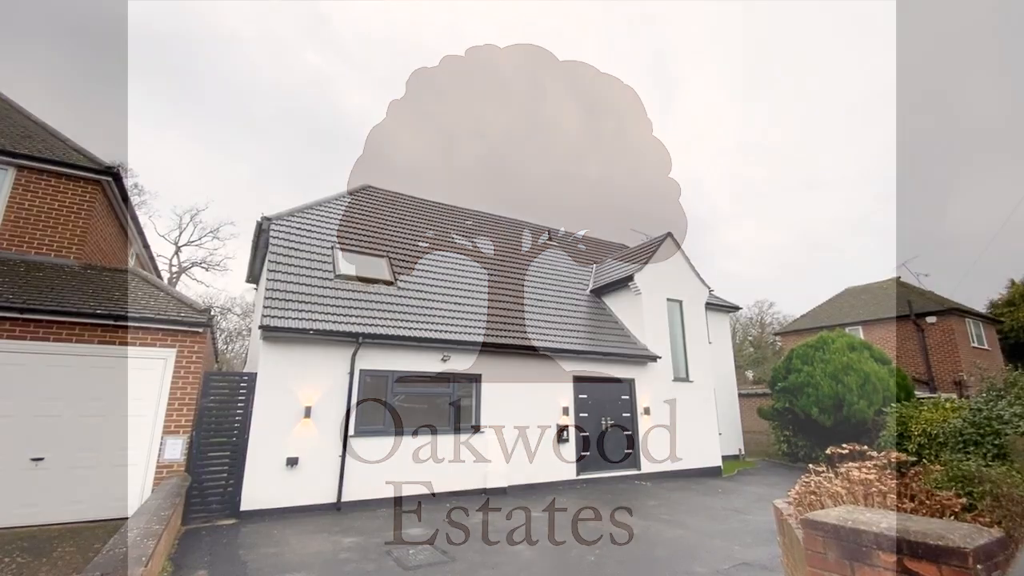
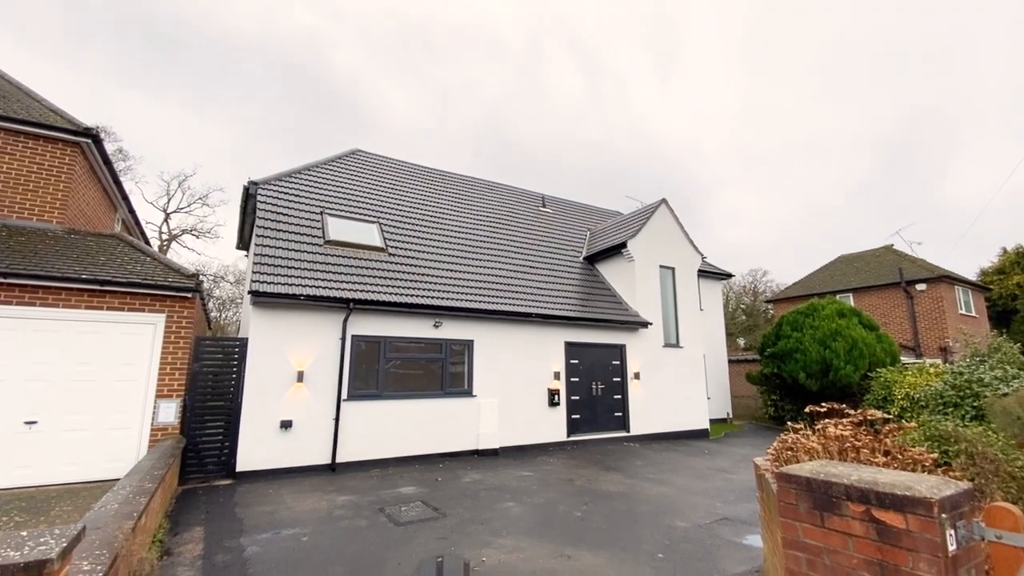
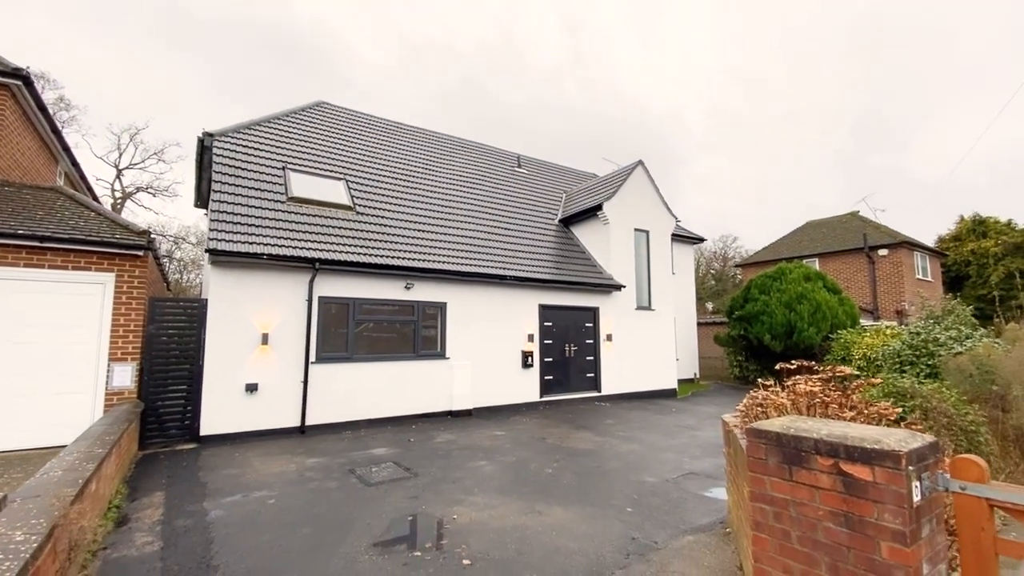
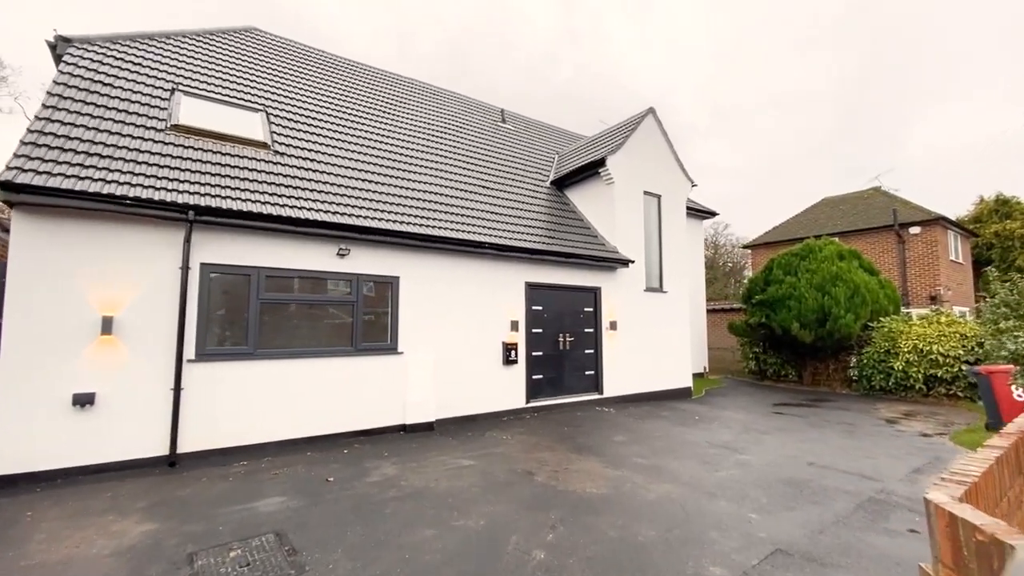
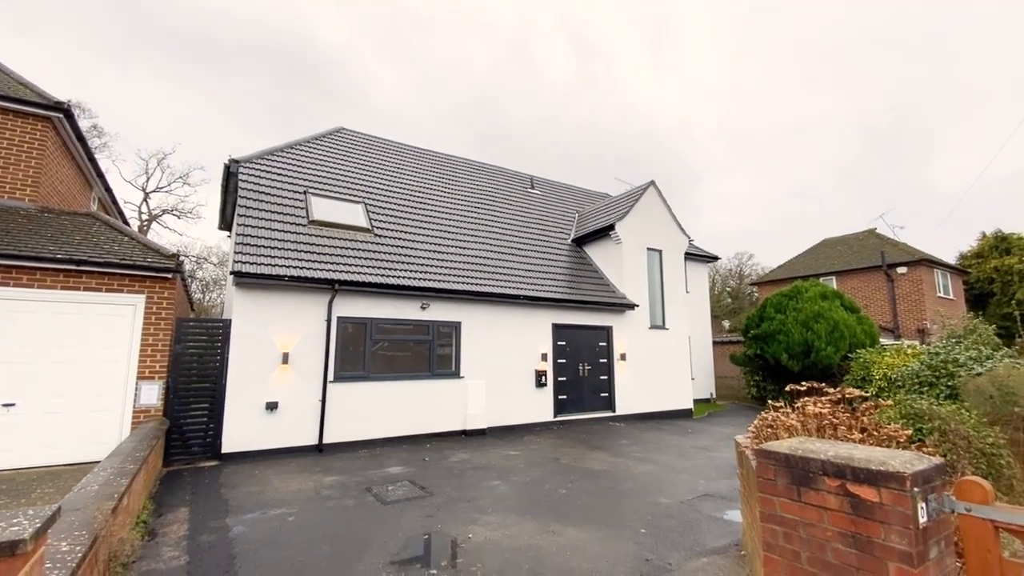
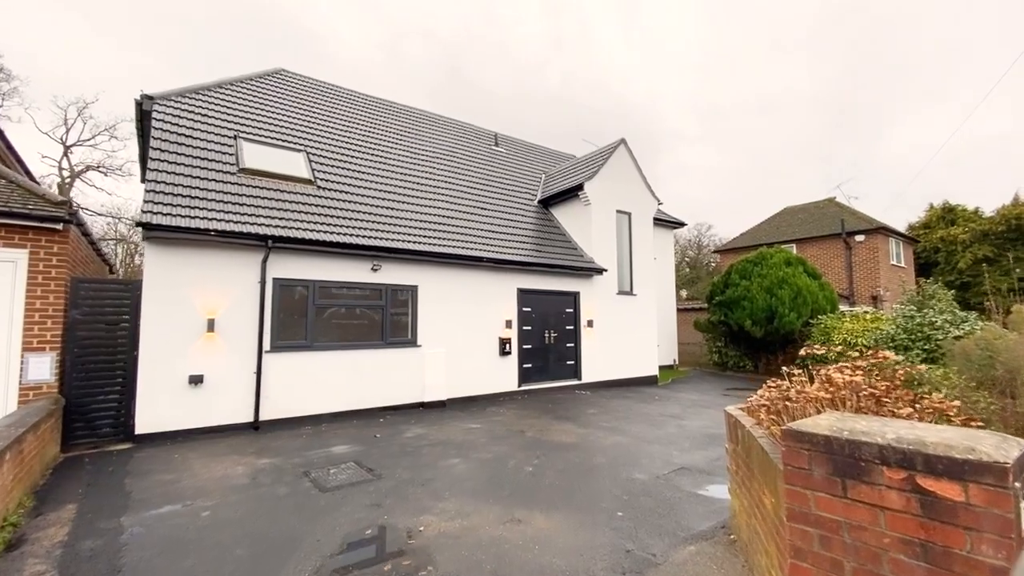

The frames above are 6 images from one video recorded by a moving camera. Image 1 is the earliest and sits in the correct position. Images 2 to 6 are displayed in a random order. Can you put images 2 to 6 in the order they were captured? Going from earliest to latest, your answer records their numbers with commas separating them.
2, 5, 3, 6, 4
